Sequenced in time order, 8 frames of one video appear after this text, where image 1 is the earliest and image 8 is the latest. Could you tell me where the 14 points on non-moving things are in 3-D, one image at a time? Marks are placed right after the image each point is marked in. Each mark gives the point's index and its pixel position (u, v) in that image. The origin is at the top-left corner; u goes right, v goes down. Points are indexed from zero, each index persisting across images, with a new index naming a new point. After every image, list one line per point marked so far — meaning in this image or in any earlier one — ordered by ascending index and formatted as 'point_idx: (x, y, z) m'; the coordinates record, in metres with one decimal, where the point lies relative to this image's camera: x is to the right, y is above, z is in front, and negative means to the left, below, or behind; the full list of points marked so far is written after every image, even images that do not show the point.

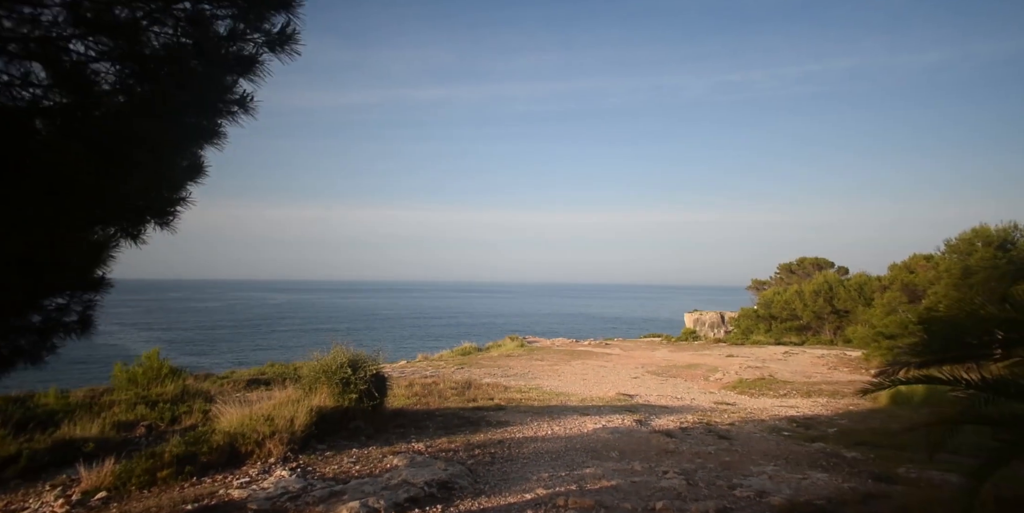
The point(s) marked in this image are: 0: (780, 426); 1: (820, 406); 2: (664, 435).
0: (+5.3, -3.4, +12.2) m
1: (+7.9, -3.8, +15.6) m
2: (+2.5, -3.0, +10.3) m
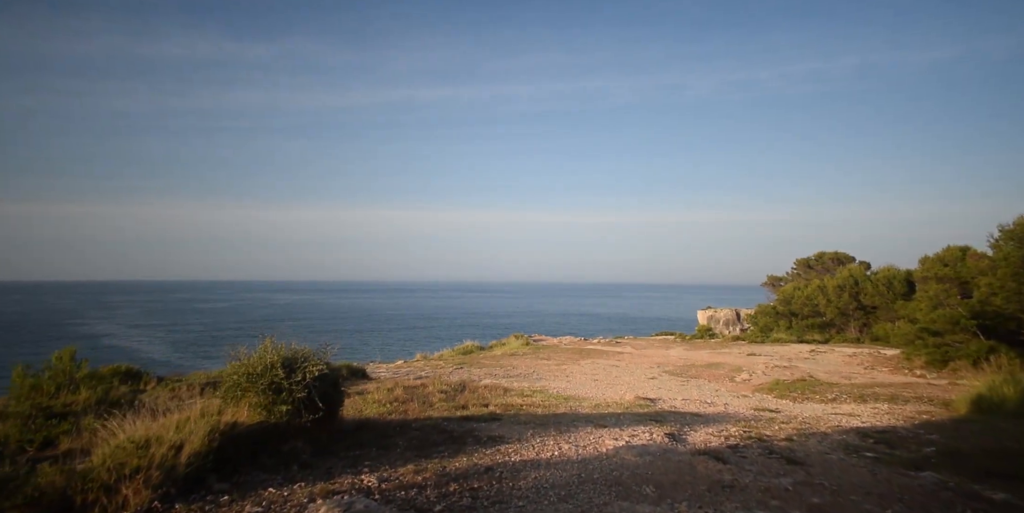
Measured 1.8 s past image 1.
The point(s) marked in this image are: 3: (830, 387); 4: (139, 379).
0: (+5.3, -2.9, +9.6) m
1: (+7.9, -3.3, +12.9) m
2: (+2.5, -2.5, +7.6) m
3: (+9.0, -3.7, +17.4) m
4: (-9.8, -4.3, +17.5) m
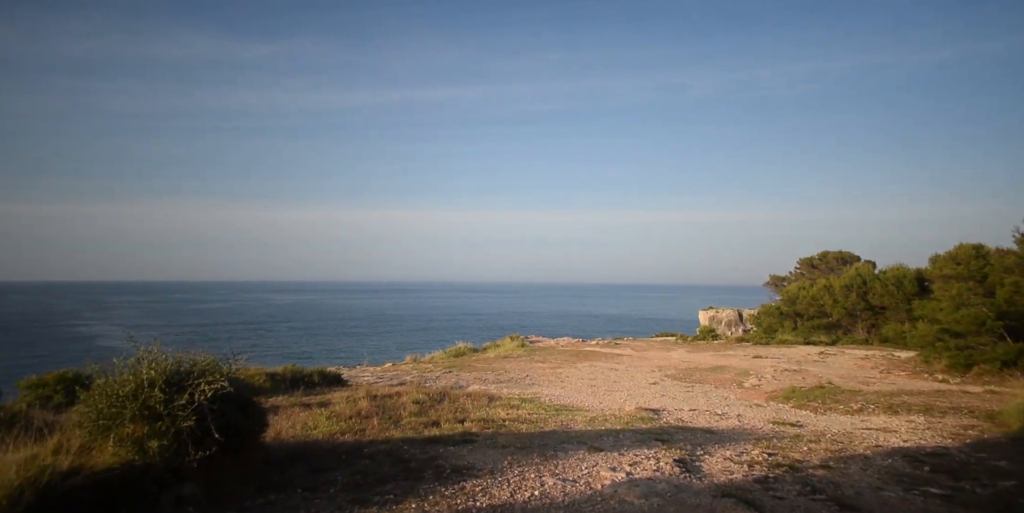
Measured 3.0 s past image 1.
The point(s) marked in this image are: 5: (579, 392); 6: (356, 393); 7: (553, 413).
0: (+5.0, -2.7, +7.8) m
1: (+7.5, -3.1, +11.2) m
2: (+2.2, -2.3, +5.9) m
3: (+8.7, -3.5, +15.6) m
4: (-10.2, -4.2, +15.7) m
5: (+2.2, -4.3, +19.7) m
6: (-4.0, -3.7, +15.6) m
7: (+0.9, -3.6, +13.8) m
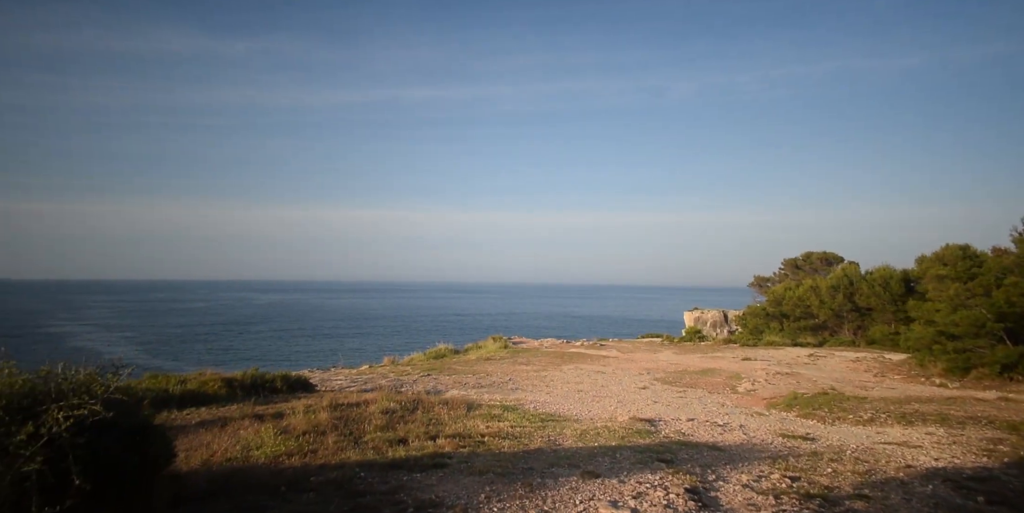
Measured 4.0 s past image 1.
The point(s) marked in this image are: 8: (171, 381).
0: (+4.8, -2.6, +6.6) m
1: (+7.2, -3.1, +10.1) m
2: (+2.0, -2.2, +4.6) m
3: (+8.2, -3.5, +14.6) m
4: (-10.6, -4.0, +14.1) m
5: (+1.6, -4.2, +18.4) m
6: (-4.4, -3.5, +14.1) m
7: (+0.5, -3.5, +12.5) m
8: (-10.5, -3.9, +19.0) m
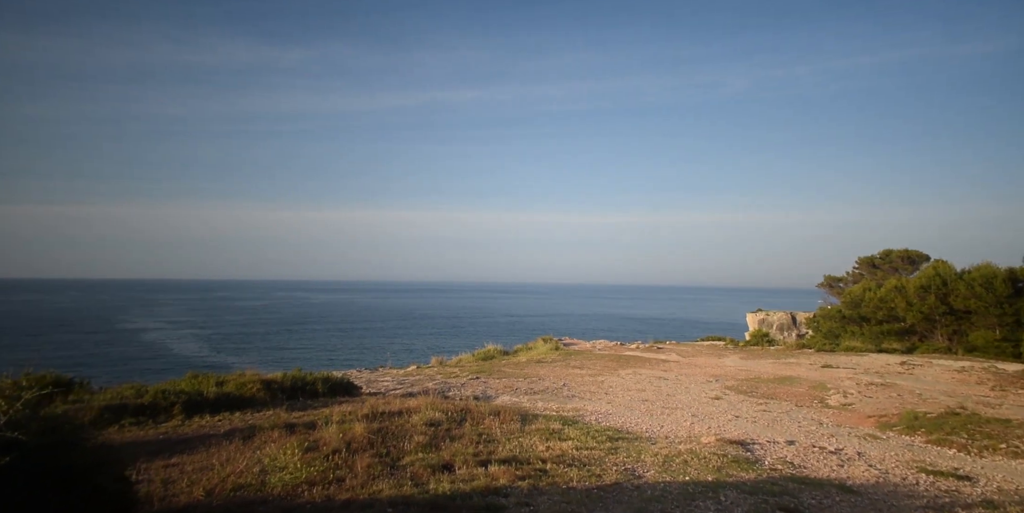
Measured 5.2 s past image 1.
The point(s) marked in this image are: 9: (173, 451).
0: (+5.4, -2.4, +4.3) m
1: (+8.1, -2.9, +7.5) m
2: (+2.5, -2.0, +2.5) m
3: (+9.5, -3.3, +11.9) m
4: (-9.4, -3.8, +13.0) m
5: (+3.2, -4.1, +16.3) m
6: (-3.2, -3.4, +12.5) m
7: (+1.6, -3.3, +10.5) m
8: (-8.9, -3.7, +17.9) m
9: (-6.2, -3.5, +11.2) m
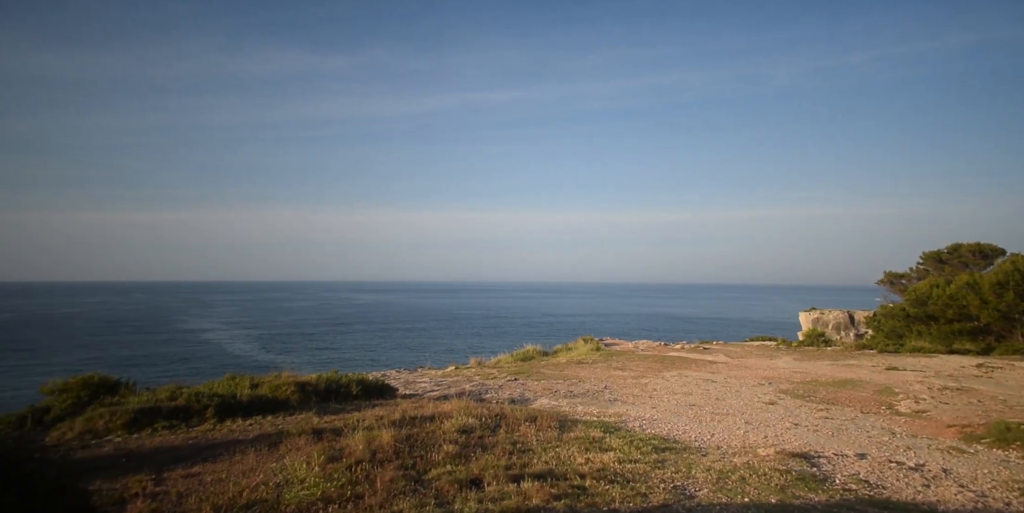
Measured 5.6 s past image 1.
0: (+5.5, -2.3, +3.1) m
1: (+8.4, -2.7, +6.1) m
2: (+2.5, -1.9, +1.5) m
3: (+10.1, -3.1, +10.4) m
4: (-8.6, -3.8, +12.7) m
5: (+4.2, -3.9, +15.2) m
6: (-2.4, -3.3, +11.8) m
7: (+2.2, -3.2, +9.5) m
8: (-7.8, -3.7, +17.6) m
9: (-5.5, -3.5, +10.7) m
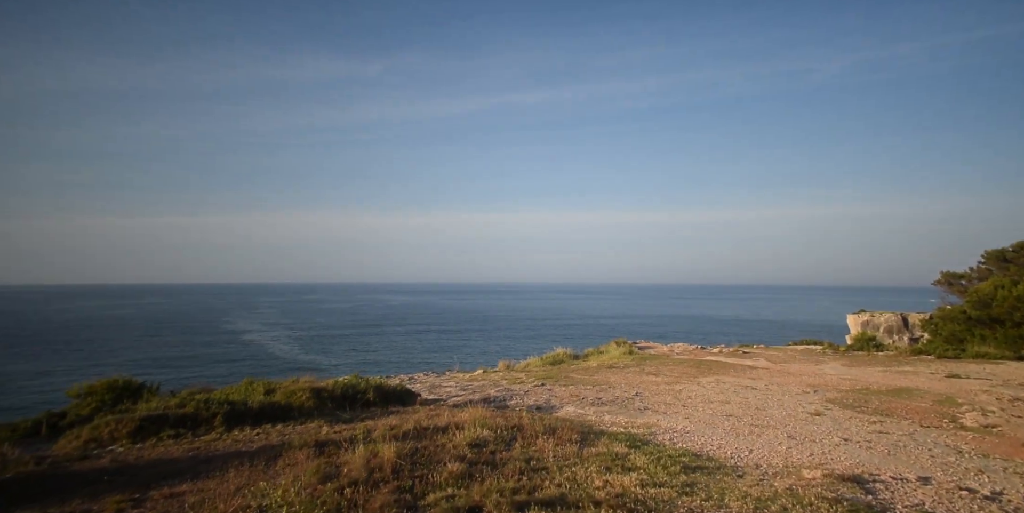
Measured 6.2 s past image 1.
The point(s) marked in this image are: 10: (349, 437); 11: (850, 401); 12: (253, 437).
0: (+5.2, -2.2, +1.7) m
1: (+8.3, -2.6, +4.6) m
2: (+2.1, -1.9, +0.4) m
3: (+10.3, -3.0, +8.8) m
4: (-8.2, -3.8, +12.3) m
5: (+4.7, -3.9, +13.9) m
6: (-2.2, -3.3, +11.0) m
7: (+2.3, -3.2, +8.4) m
8: (-7.1, -3.7, +17.1) m
9: (-5.3, -3.5, +10.0) m
10: (-3.1, -3.5, +11.8) m
11: (+10.6, -4.5, +19.2) m
12: (-5.4, -3.8, +12.9) m
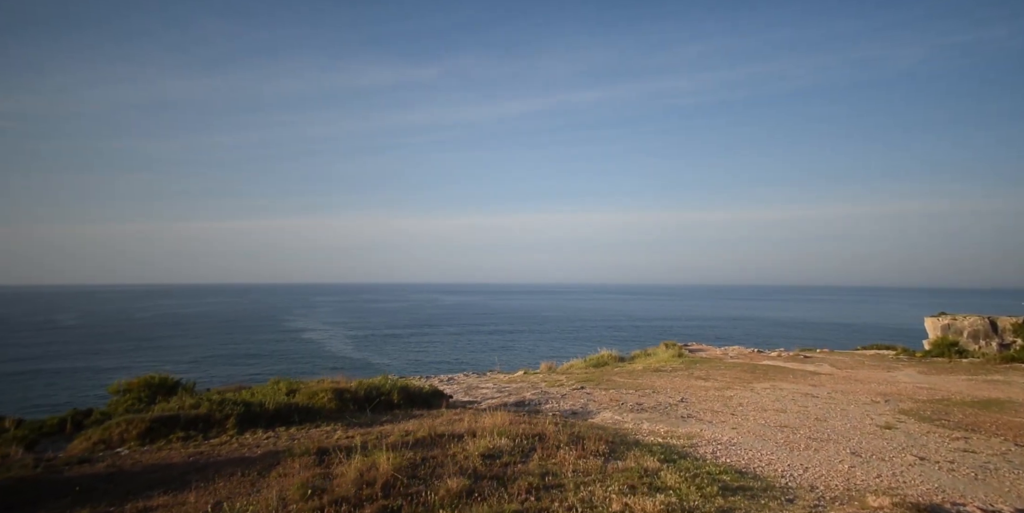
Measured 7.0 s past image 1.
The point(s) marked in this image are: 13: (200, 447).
0: (+4.6, -2.1, +0.2) m
1: (+8.0, -2.5, +2.7) m
2: (+1.4, -1.7, -0.9) m
3: (+10.3, -2.8, +6.7) m
4: (-7.8, -3.7, +11.9) m
5: (+5.2, -3.7, +12.4) m
6: (-1.9, -3.1, +10.1) m
7: (+2.4, -3.0, +7.0) m
8: (-6.3, -3.6, +16.6) m
9: (-5.1, -3.4, +9.4) m
10: (-2.8, -3.3, +11.0) m
11: (+11.5, -4.3, +17.1) m
12: (-5.0, -3.7, +12.3) m
13: (-6.1, -3.7, +12.1) m
